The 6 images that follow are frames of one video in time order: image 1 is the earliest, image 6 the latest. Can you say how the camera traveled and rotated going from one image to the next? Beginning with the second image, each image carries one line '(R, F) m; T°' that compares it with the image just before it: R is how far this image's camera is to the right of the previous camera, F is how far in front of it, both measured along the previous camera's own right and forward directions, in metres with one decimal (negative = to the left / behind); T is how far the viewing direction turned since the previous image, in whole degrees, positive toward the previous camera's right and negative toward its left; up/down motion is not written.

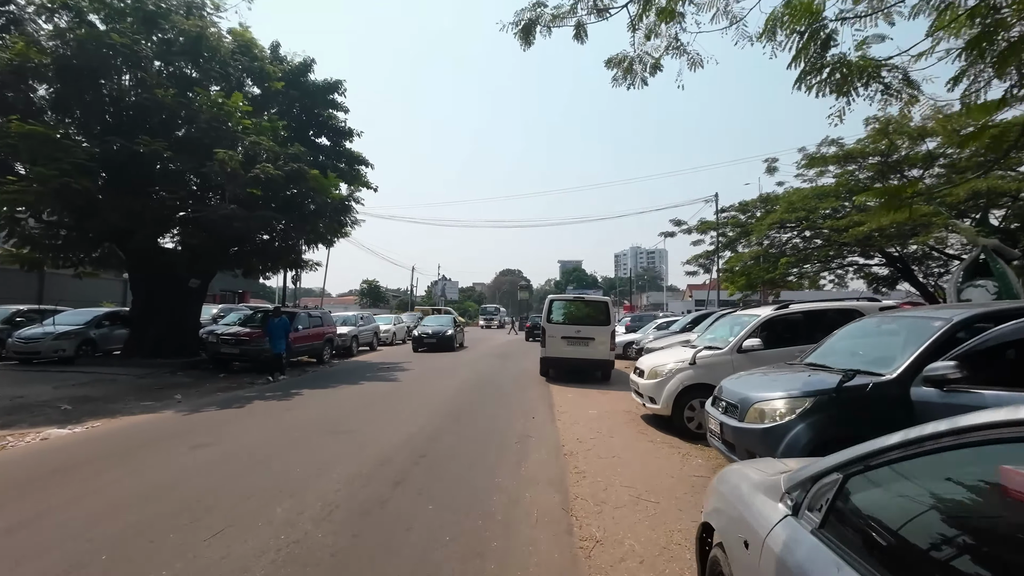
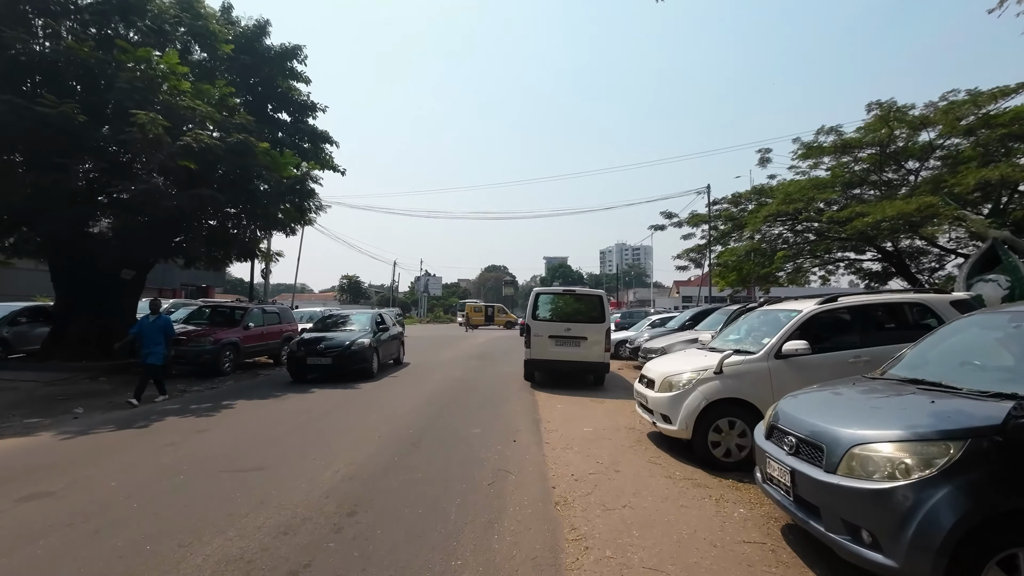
(+0.1, +1.9) m; +2°
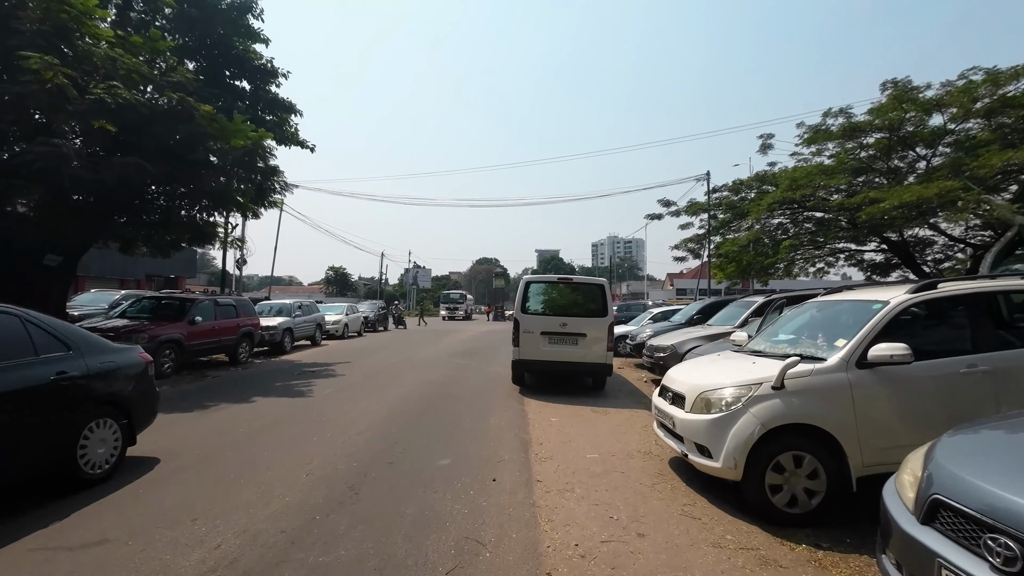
(+0.1, +1.9) m; +1°
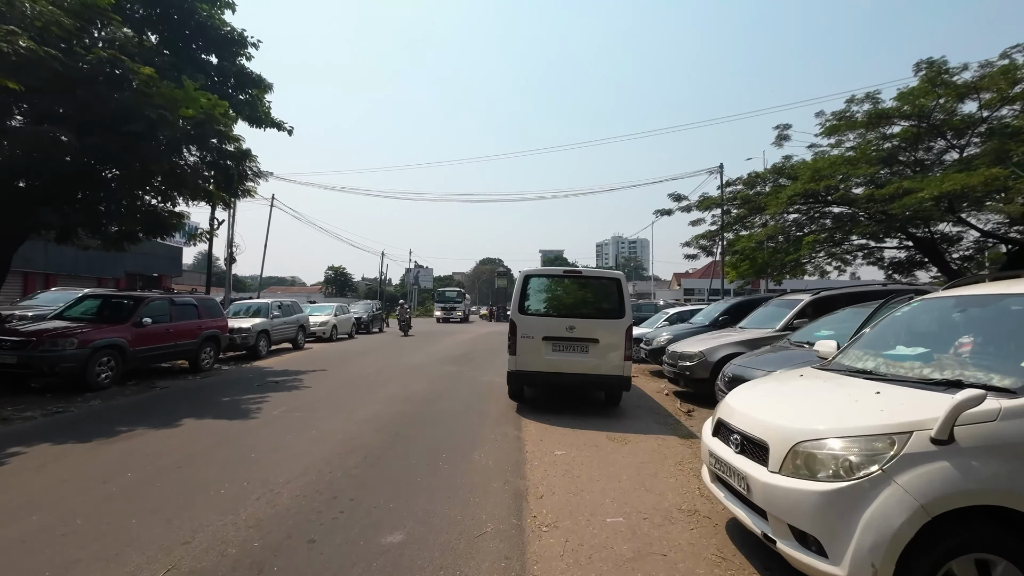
(+0.1, +1.9) m; 0°
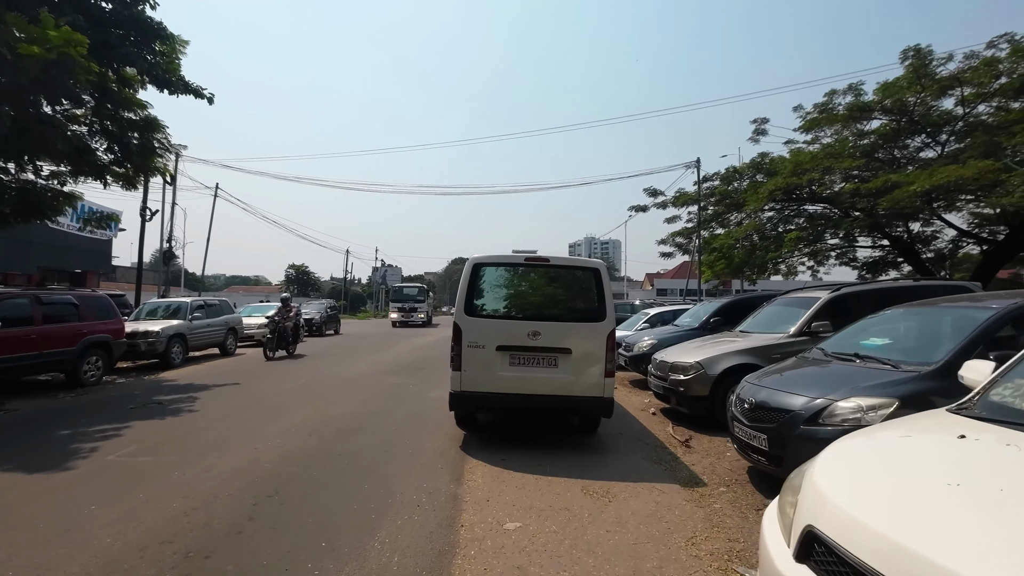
(+0.4, +2.1) m; +3°
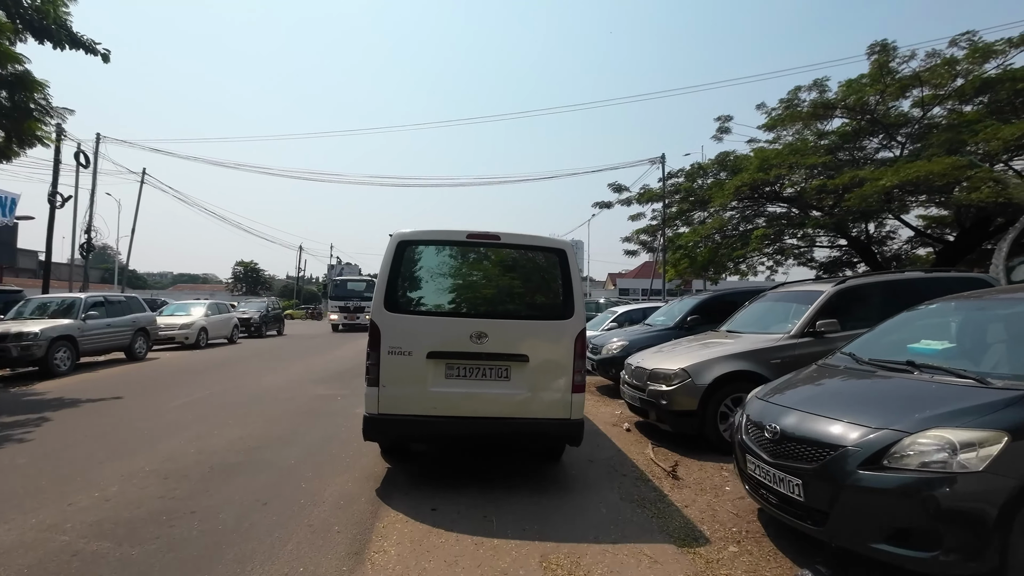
(+0.2, +1.6) m; +4°
